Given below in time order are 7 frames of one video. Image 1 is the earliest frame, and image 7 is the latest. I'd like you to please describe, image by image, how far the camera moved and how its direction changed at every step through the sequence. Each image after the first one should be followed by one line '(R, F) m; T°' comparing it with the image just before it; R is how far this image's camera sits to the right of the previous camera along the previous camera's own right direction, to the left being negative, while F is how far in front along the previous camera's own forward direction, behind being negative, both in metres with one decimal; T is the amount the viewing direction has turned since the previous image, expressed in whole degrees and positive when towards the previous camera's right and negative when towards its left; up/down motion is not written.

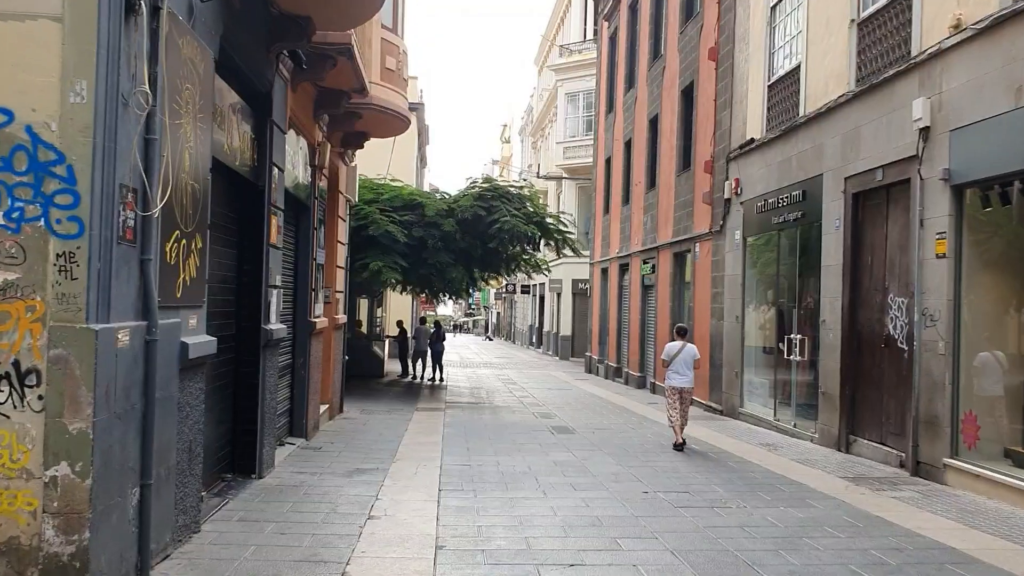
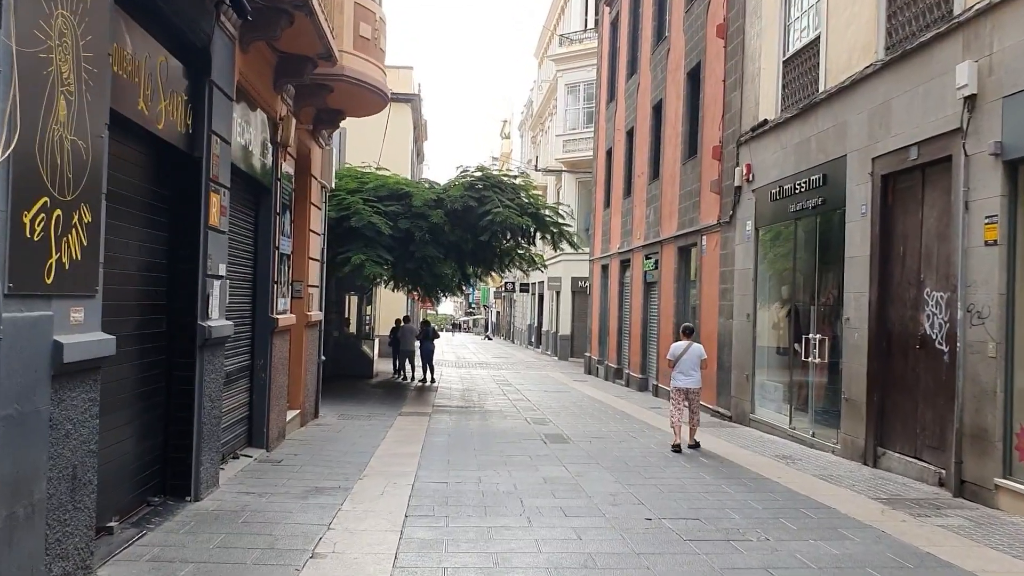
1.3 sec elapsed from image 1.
(+0.2, +1.1) m; 0°
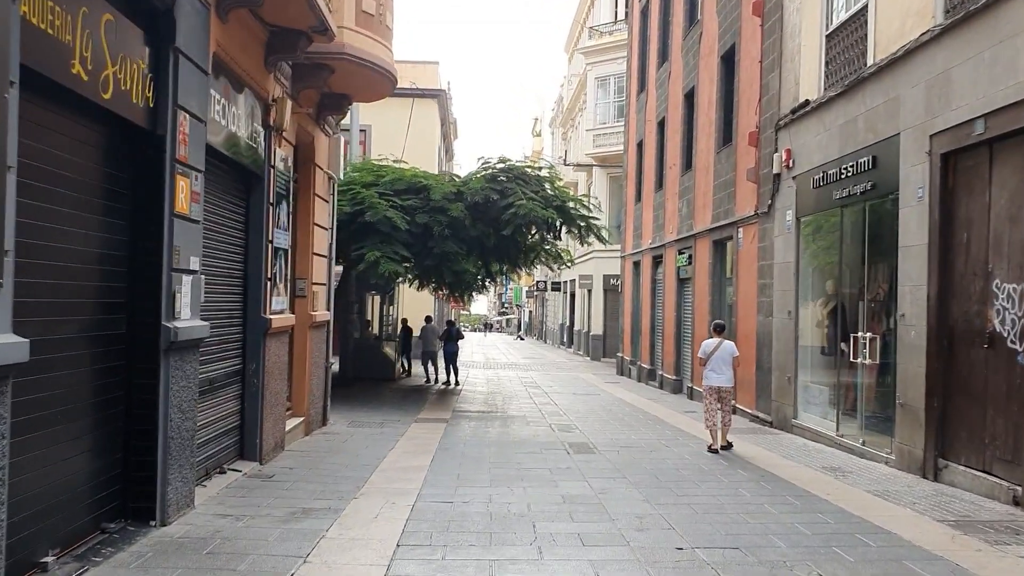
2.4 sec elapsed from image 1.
(+0.2, +0.8) m; -3°
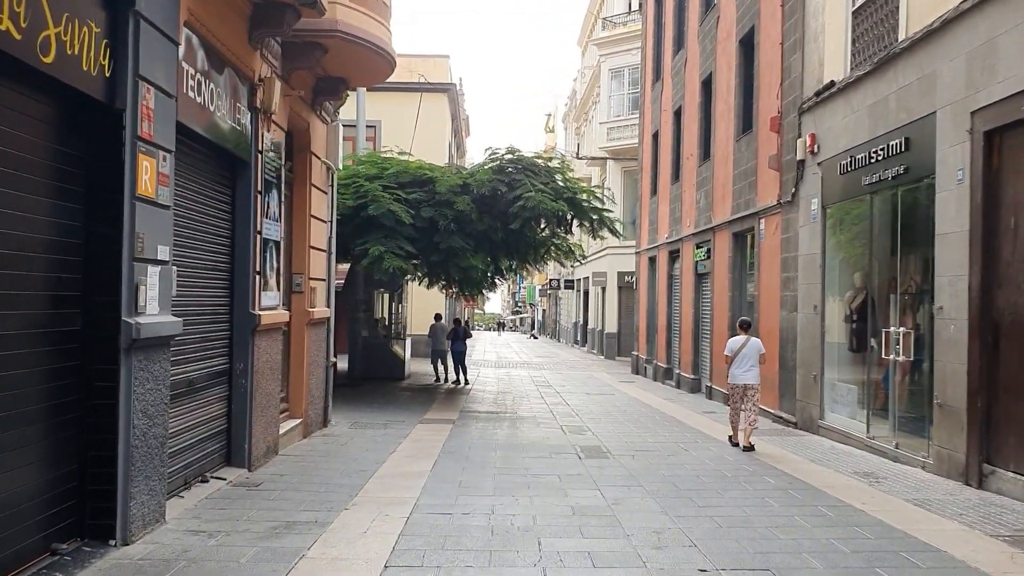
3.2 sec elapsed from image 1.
(+0.1, +0.6) m; -1°
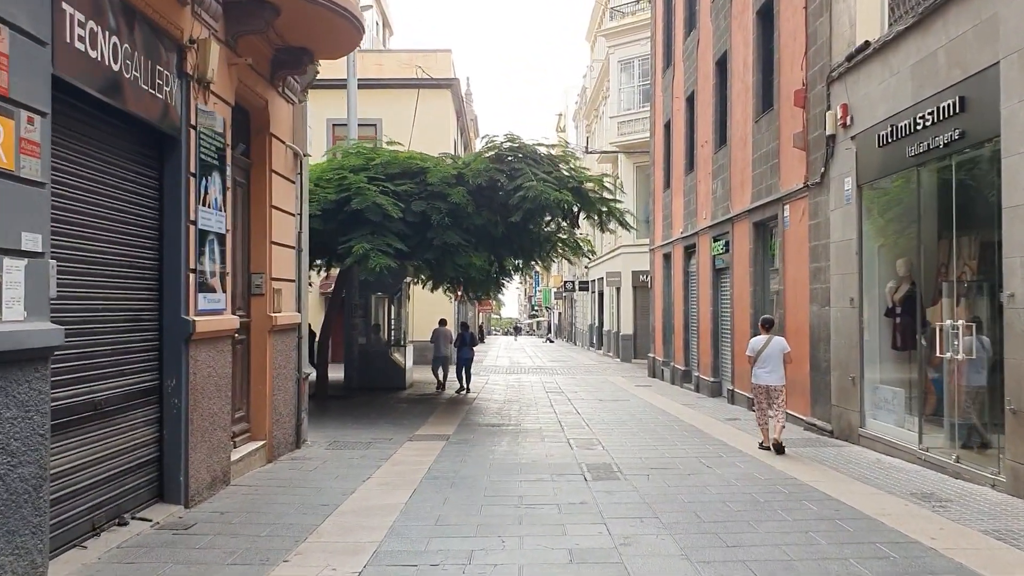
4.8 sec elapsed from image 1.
(+0.3, +1.3) m; -1°
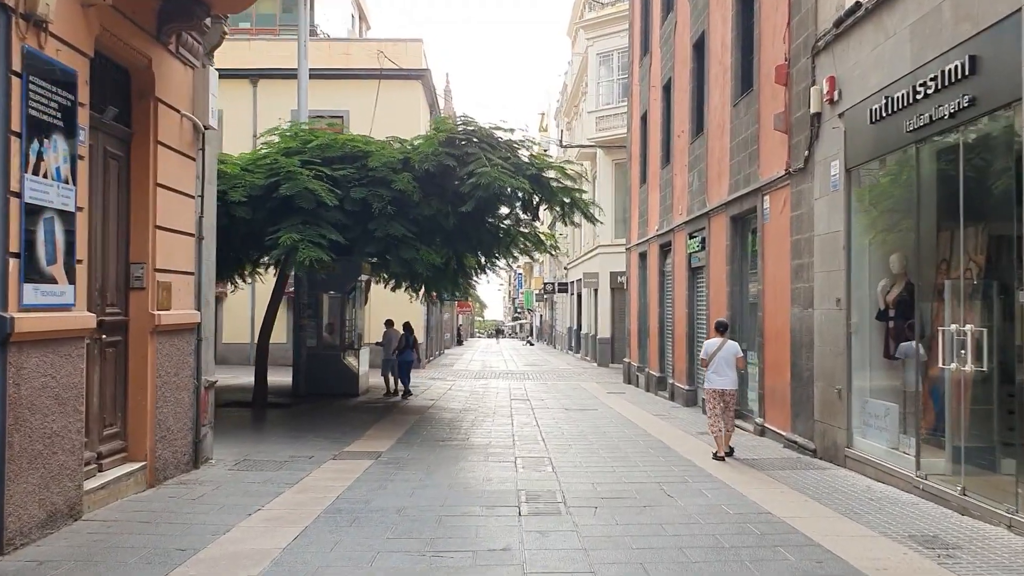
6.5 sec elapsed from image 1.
(+0.5, +1.3) m; +1°
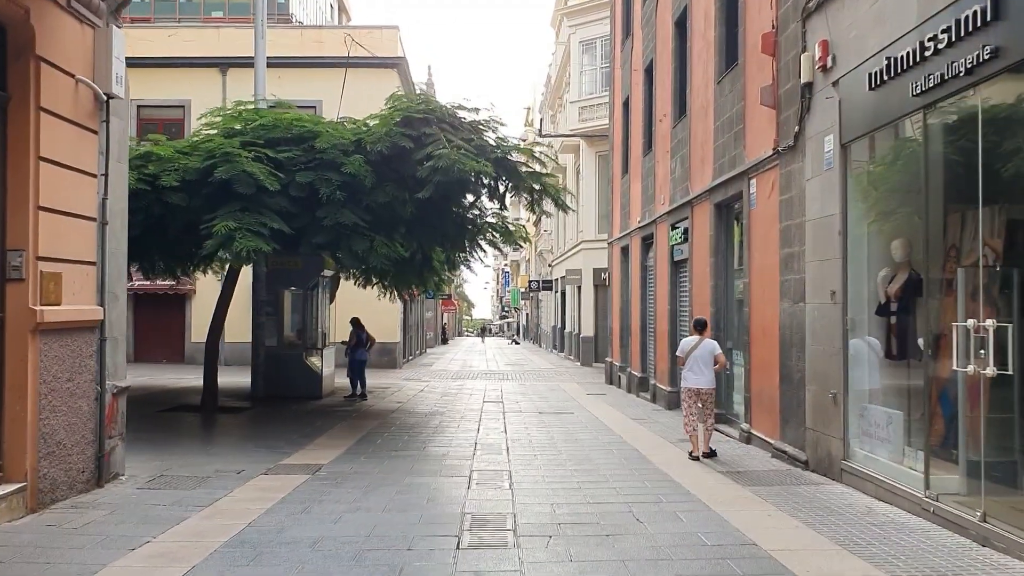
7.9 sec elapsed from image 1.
(+0.4, +1.0) m; +1°
